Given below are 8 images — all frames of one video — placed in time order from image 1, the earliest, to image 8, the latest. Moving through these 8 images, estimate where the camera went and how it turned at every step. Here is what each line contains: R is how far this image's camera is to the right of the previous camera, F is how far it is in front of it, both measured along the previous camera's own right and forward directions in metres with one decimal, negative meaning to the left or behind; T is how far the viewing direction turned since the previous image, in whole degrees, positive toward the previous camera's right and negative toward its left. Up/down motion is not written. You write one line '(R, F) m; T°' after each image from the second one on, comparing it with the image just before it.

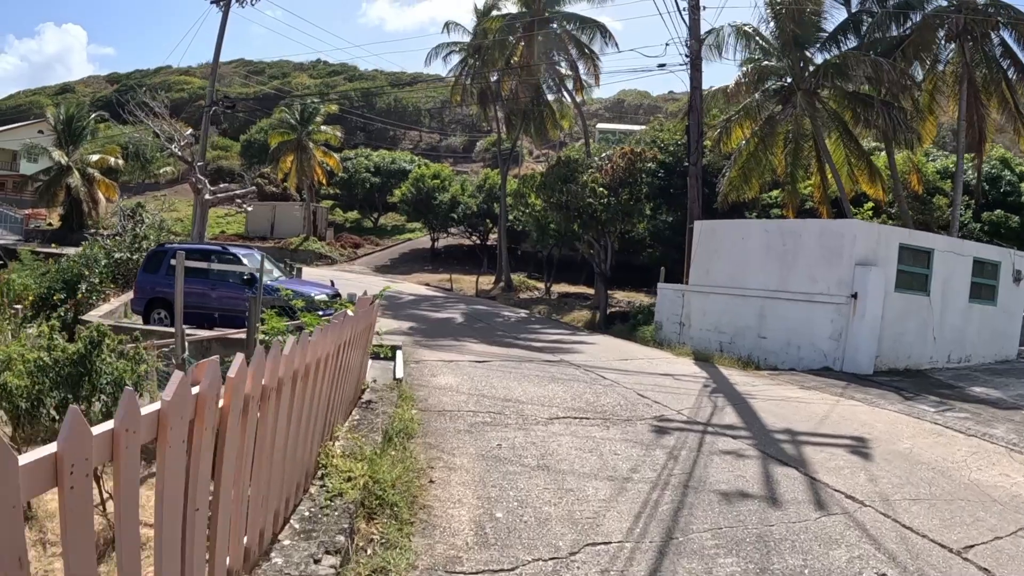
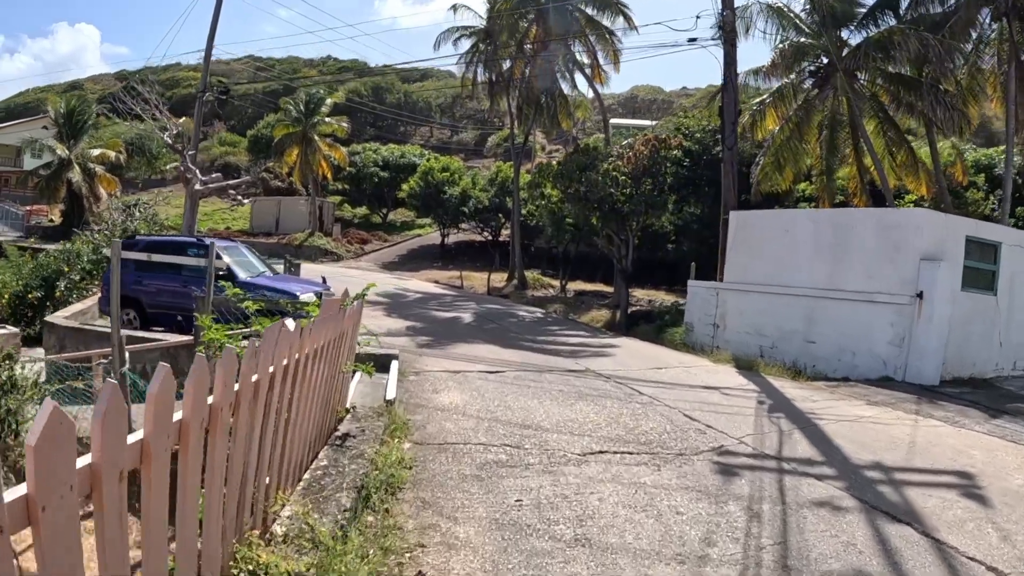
(-0.1, +1.7) m; -1°
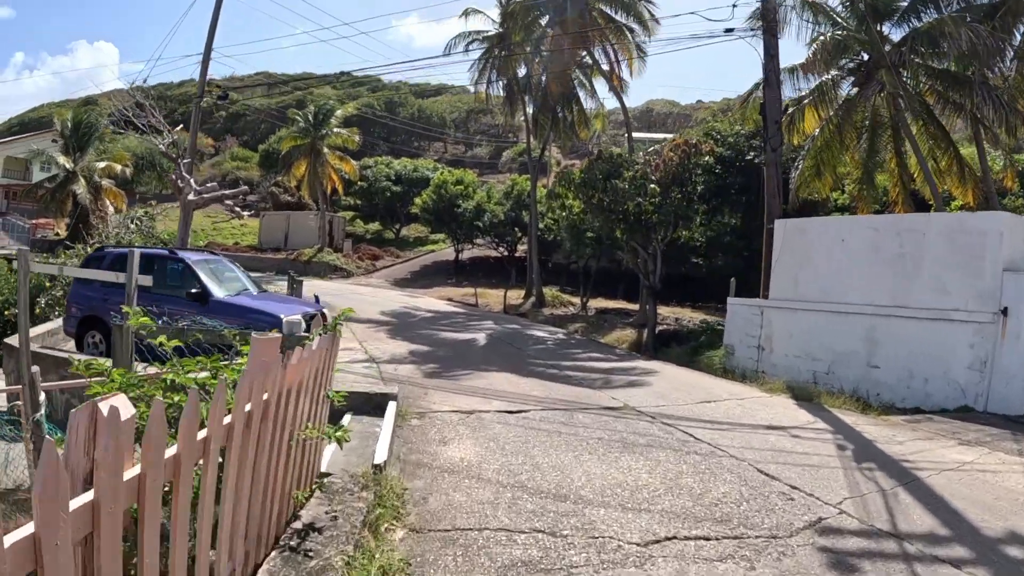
(-0.1, +1.6) m; -1°
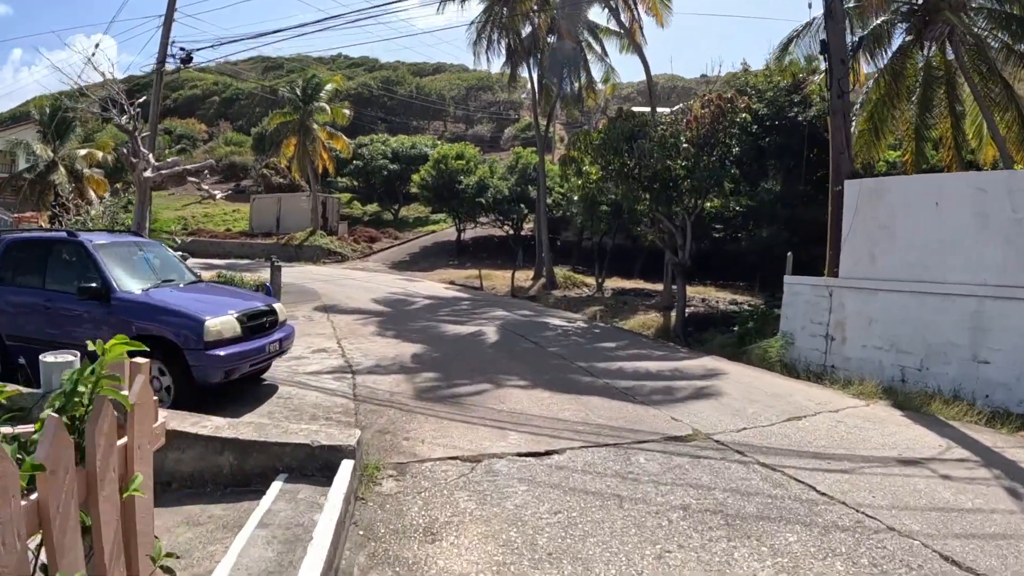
(-0.1, +2.5) m; 0°
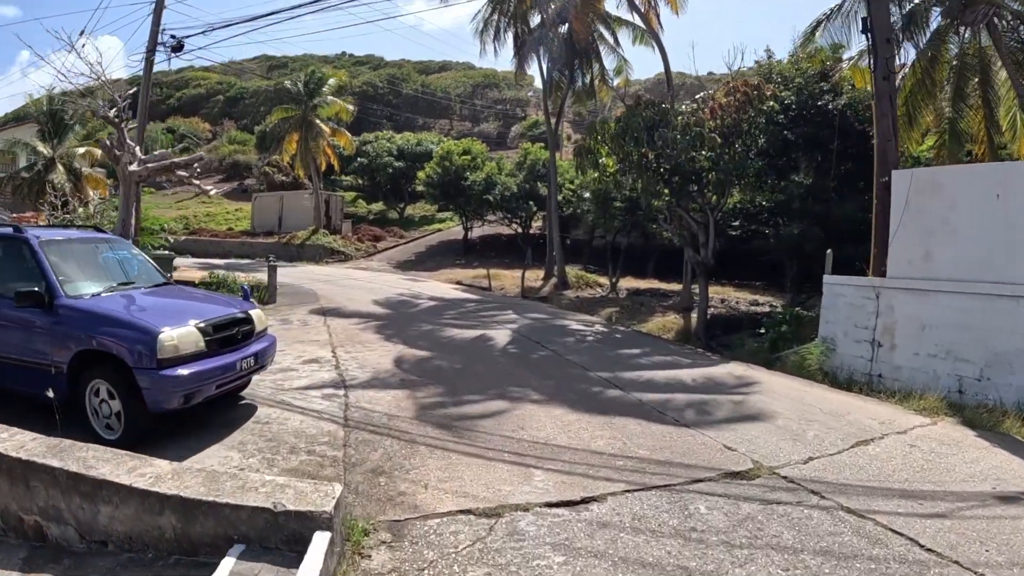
(-0.1, +1.1) m; 0°
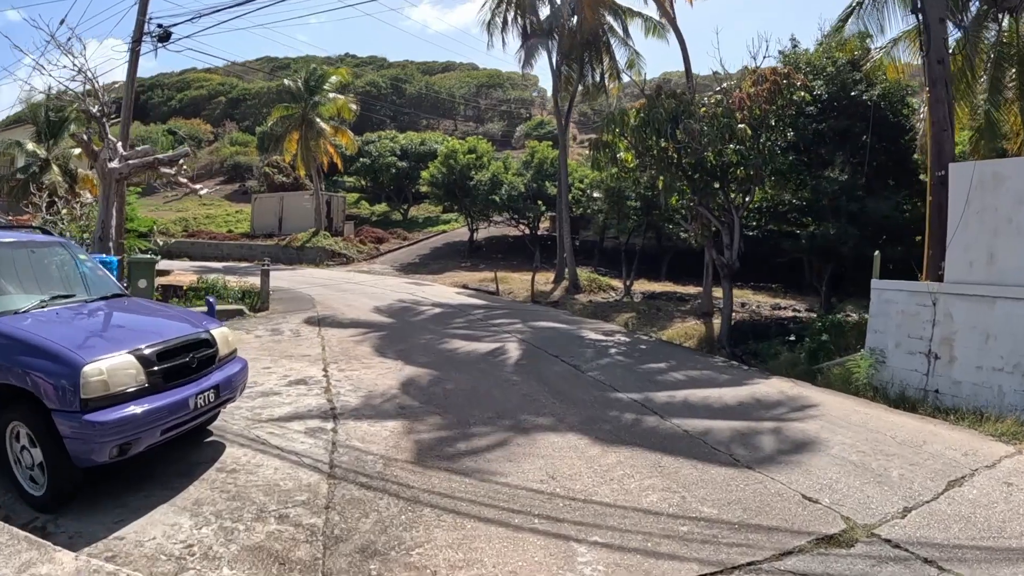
(-0.1, +1.1) m; 0°
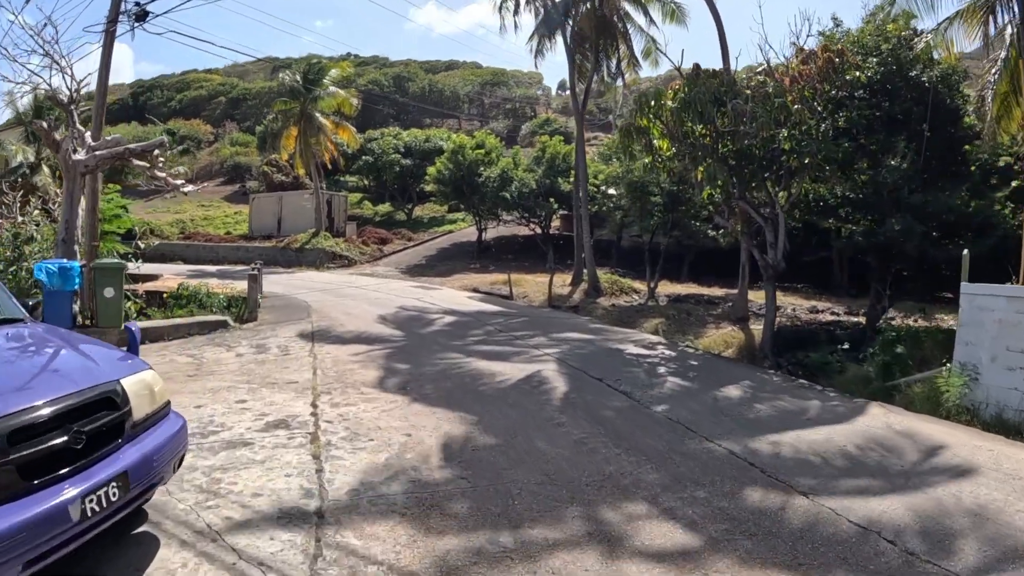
(-0.2, +1.6) m; 0°
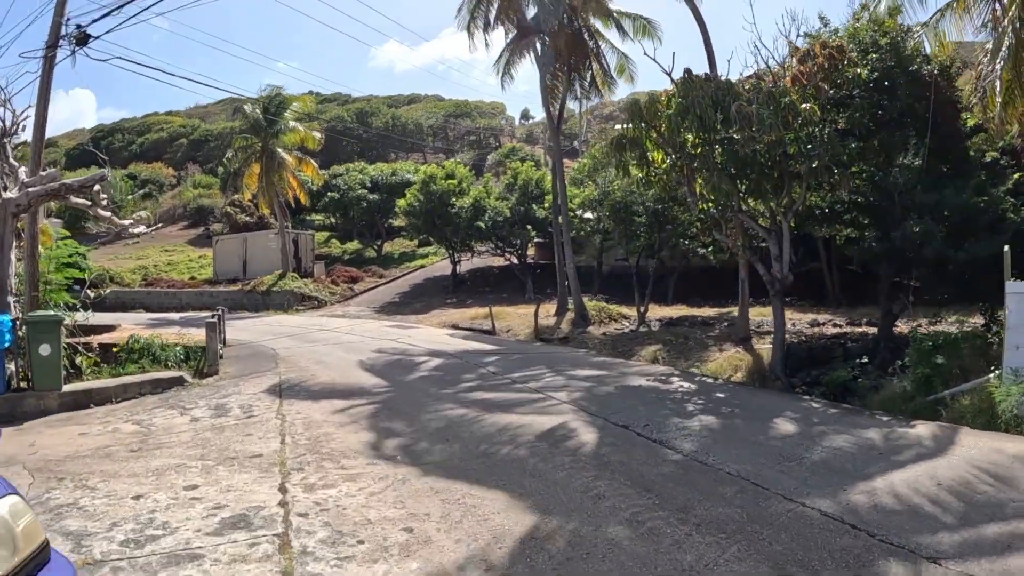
(-0.2, +1.1) m; +2°
